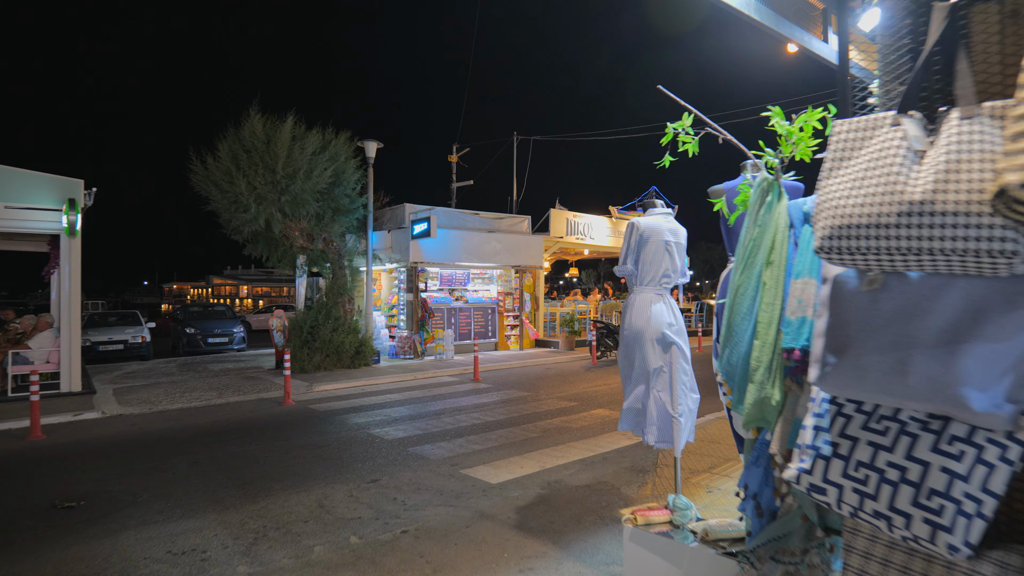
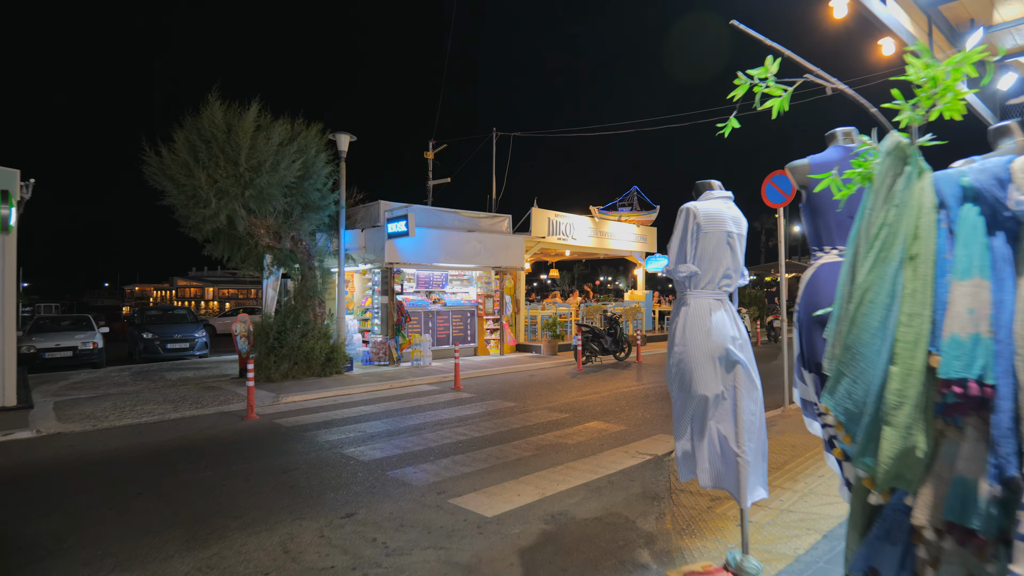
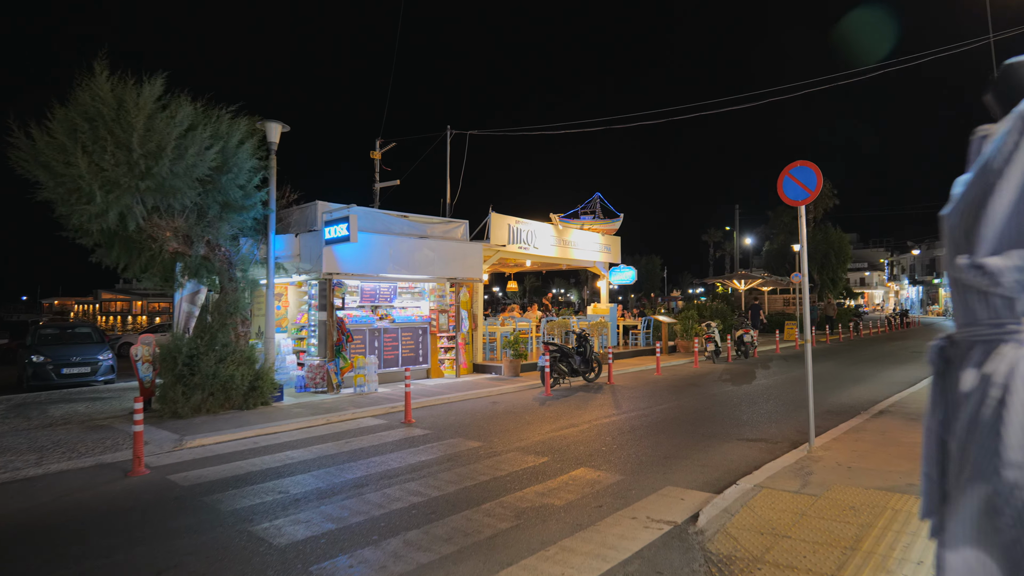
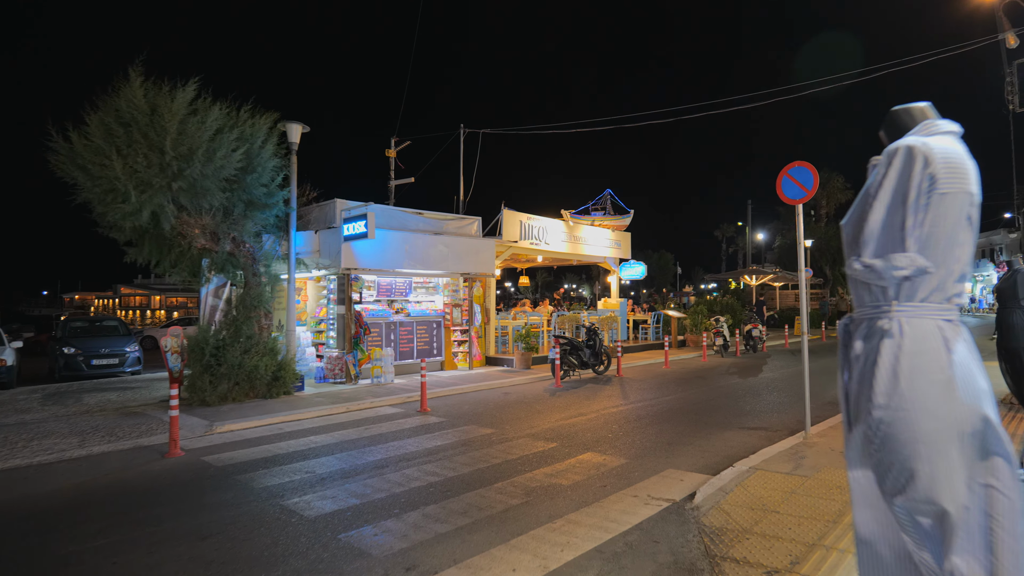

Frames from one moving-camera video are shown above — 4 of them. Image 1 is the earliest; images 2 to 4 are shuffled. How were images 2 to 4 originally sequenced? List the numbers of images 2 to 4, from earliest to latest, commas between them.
2, 4, 3
